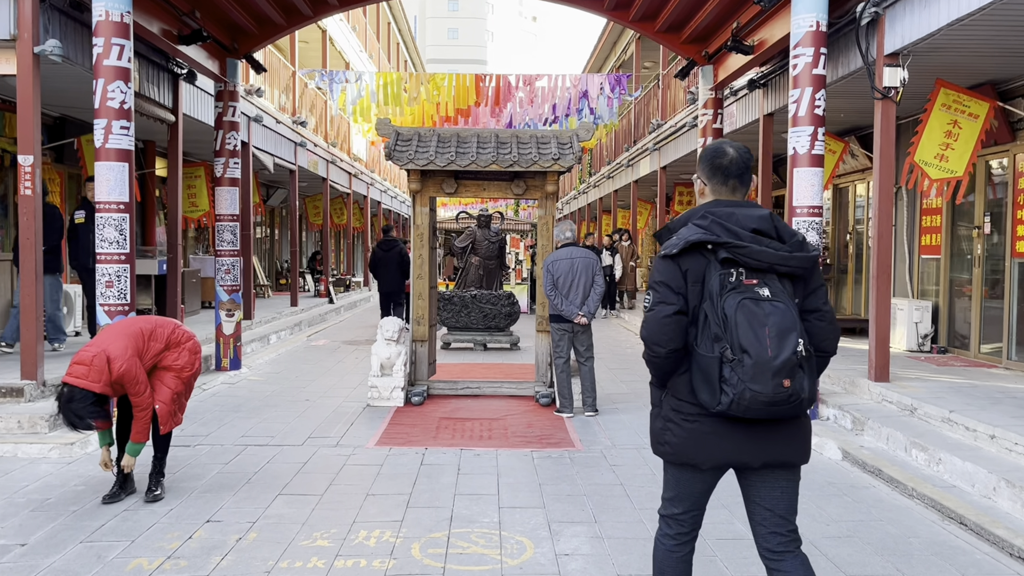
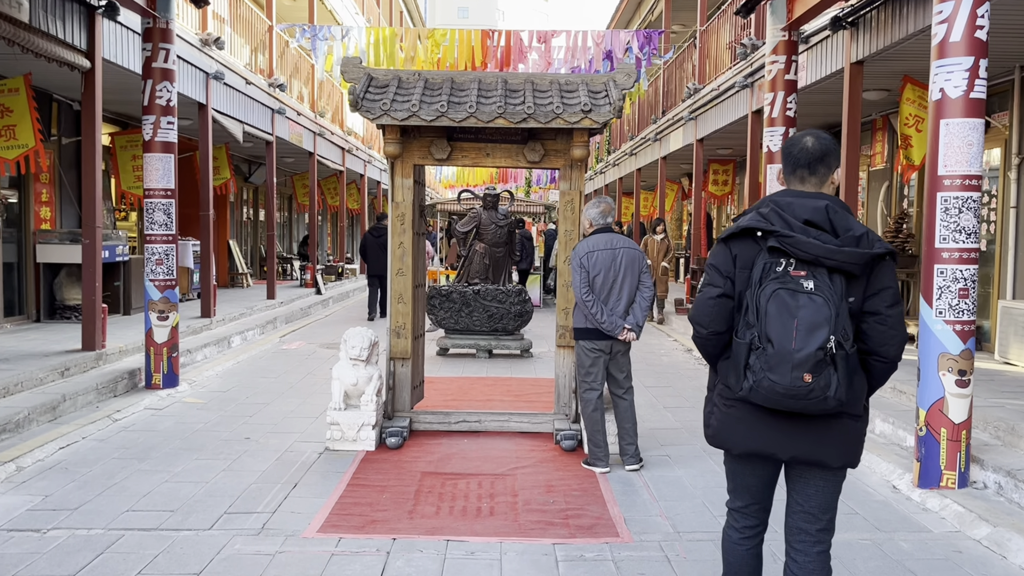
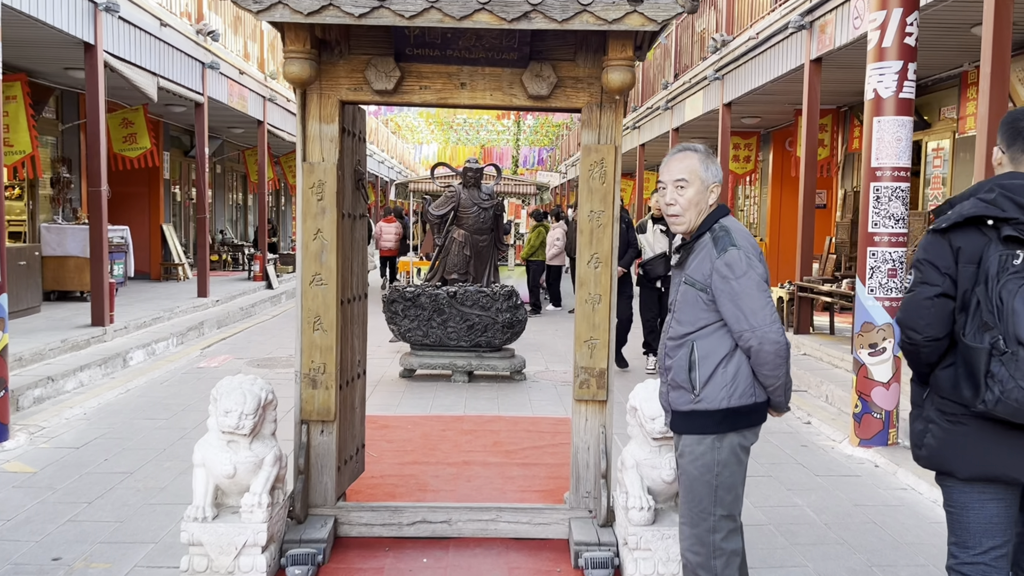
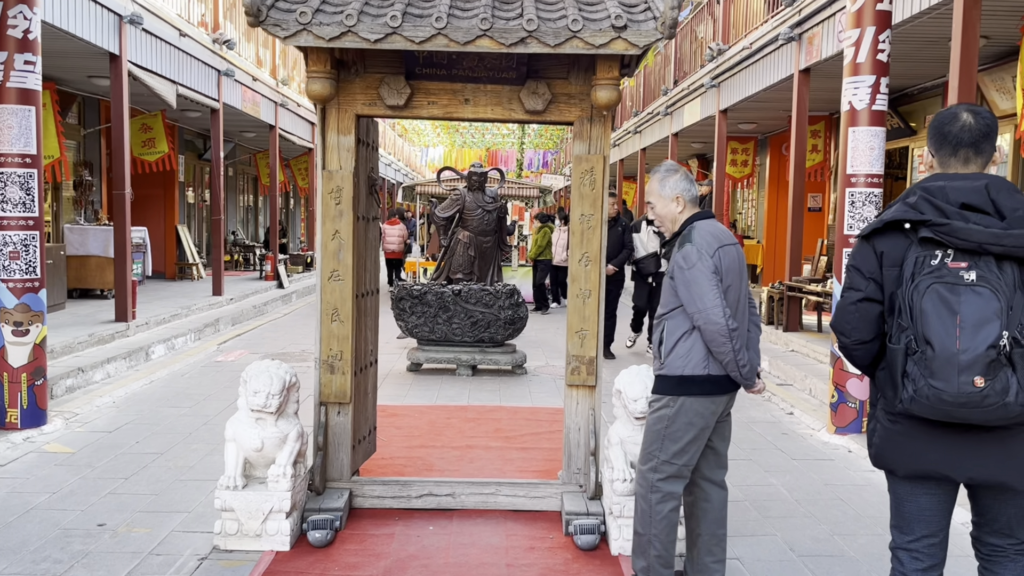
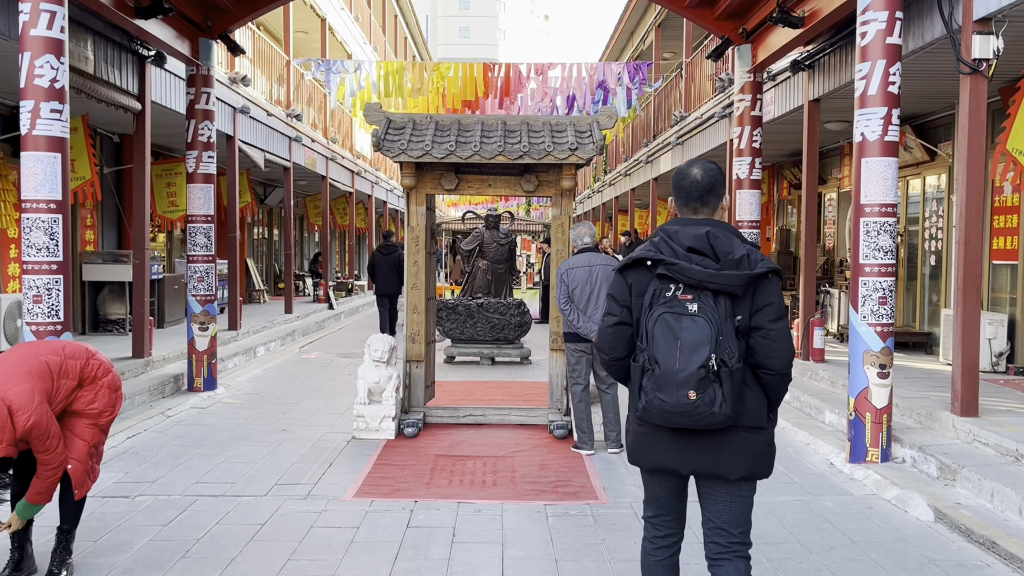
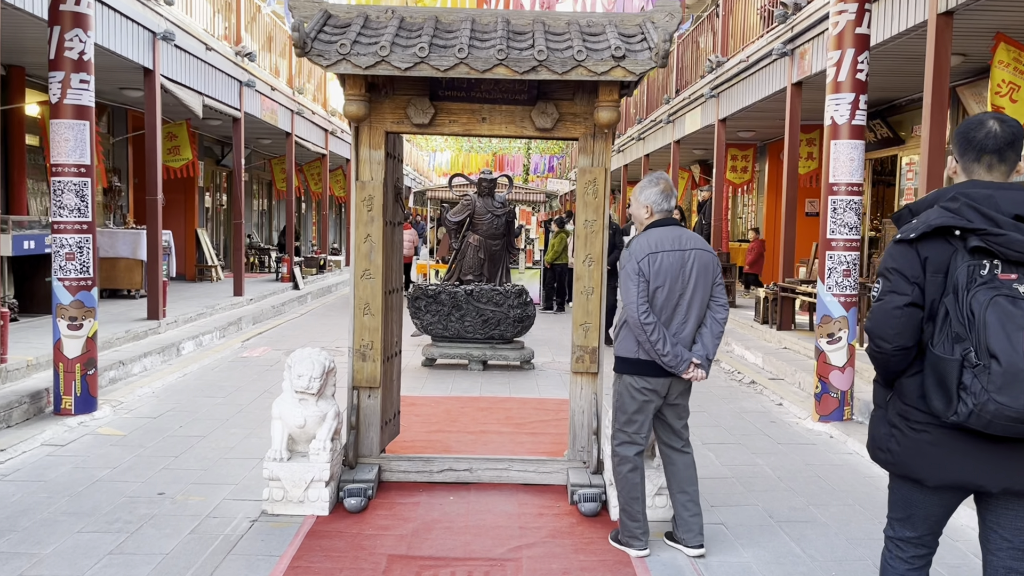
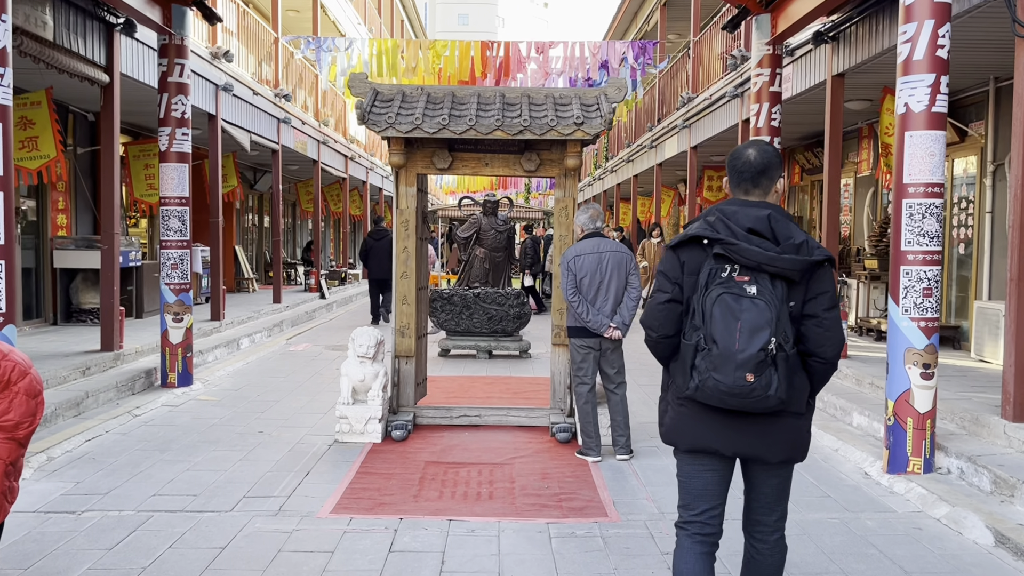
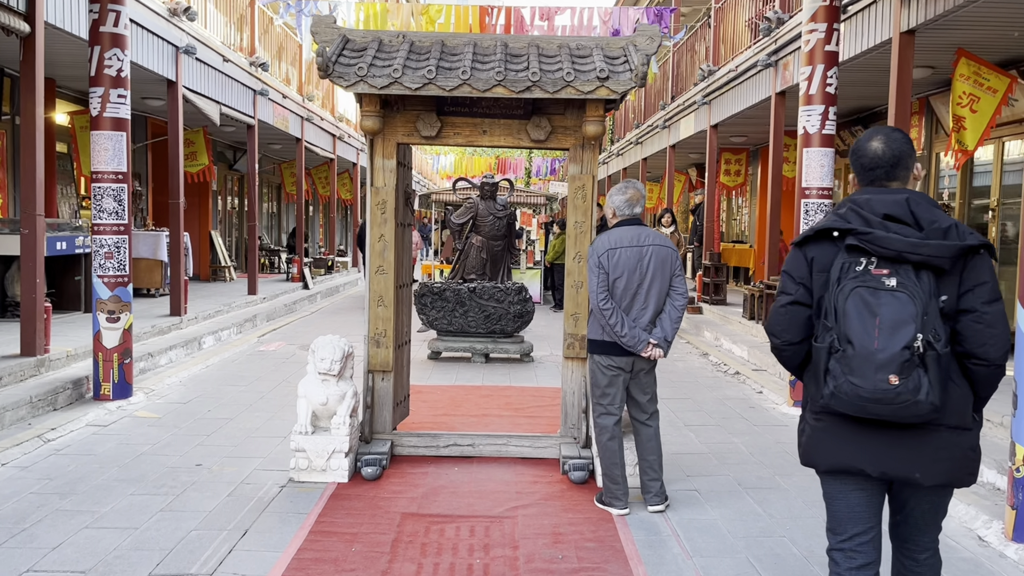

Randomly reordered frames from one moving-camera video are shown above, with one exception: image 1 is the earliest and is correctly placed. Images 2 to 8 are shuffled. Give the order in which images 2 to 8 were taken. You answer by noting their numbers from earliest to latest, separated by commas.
5, 7, 2, 8, 6, 4, 3
